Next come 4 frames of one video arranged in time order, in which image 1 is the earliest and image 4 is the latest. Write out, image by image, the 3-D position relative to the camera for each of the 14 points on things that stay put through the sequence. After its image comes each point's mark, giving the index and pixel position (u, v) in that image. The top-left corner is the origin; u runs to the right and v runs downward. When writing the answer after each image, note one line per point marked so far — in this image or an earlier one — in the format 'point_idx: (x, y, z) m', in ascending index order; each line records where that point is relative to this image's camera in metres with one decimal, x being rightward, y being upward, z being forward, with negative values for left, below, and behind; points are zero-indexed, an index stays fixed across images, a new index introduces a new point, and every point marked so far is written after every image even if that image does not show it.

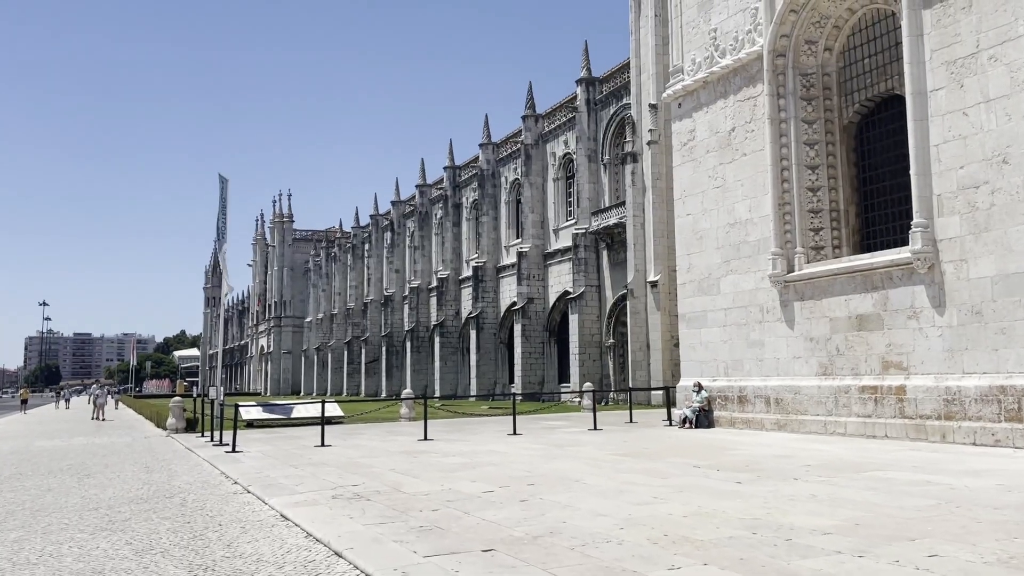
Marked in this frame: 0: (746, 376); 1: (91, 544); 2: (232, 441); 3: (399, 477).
0: (+4.8, -1.8, +16.8) m
1: (-3.8, -2.3, +7.3) m
2: (-6.2, -3.4, +18.0) m
3: (-1.4, -2.4, +10.2) m
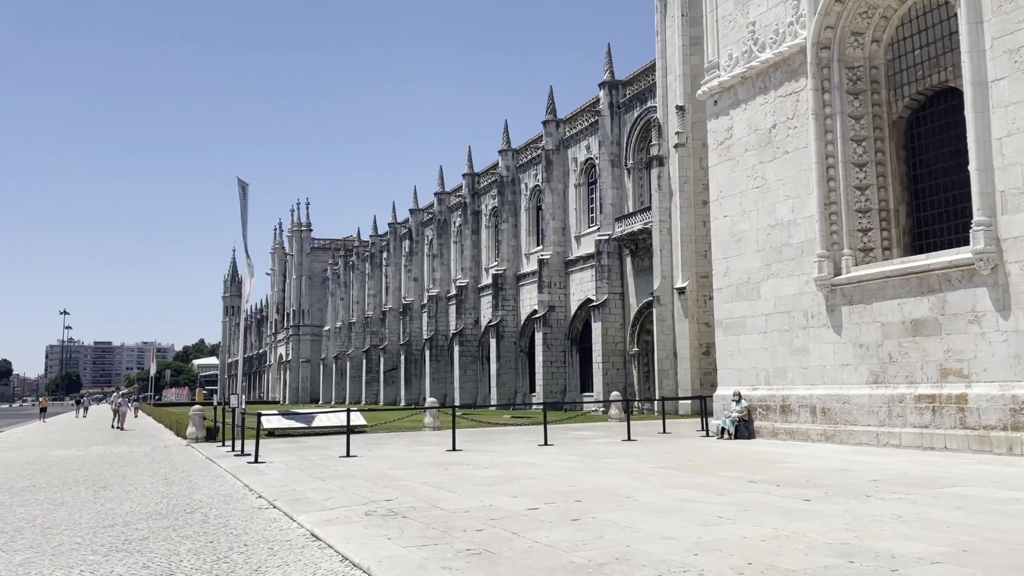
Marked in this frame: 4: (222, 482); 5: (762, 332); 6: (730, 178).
0: (+5.4, -1.9, +16.0) m
1: (-3.3, -2.3, +6.7) m
2: (-5.5, -3.5, +17.4) m
3: (-0.9, -2.4, +9.5) m
4: (-4.3, -2.9, +12.1) m
5: (+5.1, -0.9, +16.7) m
6: (+4.7, +2.4, +17.8) m
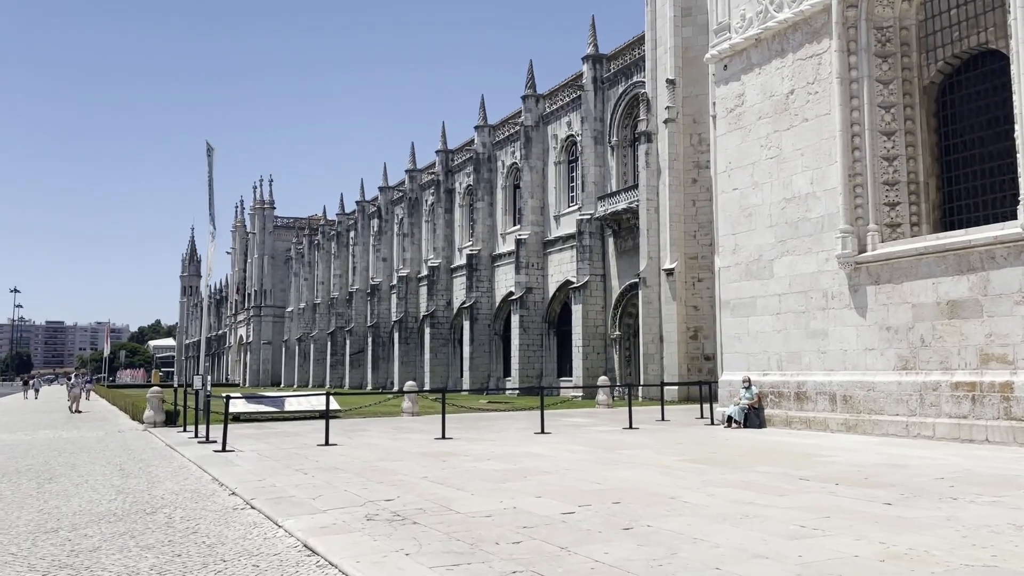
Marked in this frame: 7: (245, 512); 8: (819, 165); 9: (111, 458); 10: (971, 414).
0: (+5.3, -1.5, +14.9) m
1: (-3.0, -1.9, +5.2) m
2: (-5.7, -2.9, +15.9) m
3: (-0.7, -2.0, +8.1) m
4: (-4.2, -2.4, +10.6) m
5: (+5.0, -0.5, +15.6) m
6: (+4.6, +2.8, +16.6) m
7: (-2.5, -2.1, +7.6) m
8: (+5.5, +2.2, +14.8) m
9: (-6.7, -2.9, +13.8) m
10: (+6.7, -1.8, +12.0) m
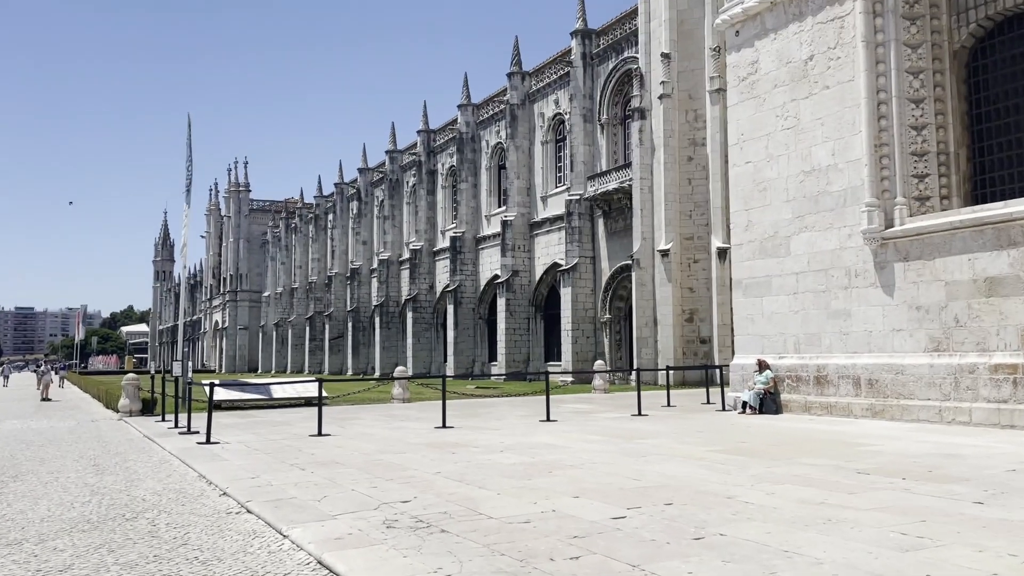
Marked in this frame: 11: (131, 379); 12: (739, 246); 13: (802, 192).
0: (+5.4, -1.1, +14.1) m
1: (-2.7, -1.8, +4.2) m
2: (-5.6, -2.5, +14.8) m
3: (-0.4, -1.8, +7.2) m
4: (-4.0, -2.1, +9.6) m
5: (+5.1, -0.1, +14.8) m
6: (+4.6, +3.2, +15.7) m
7: (-2.2, -1.8, +6.6) m
8: (+5.6, +2.6, +13.9) m
9: (-6.6, -2.5, +12.7) m
10: (+6.9, -1.5, +11.3) m
11: (-8.8, -2.1, +18.9) m
12: (+4.4, +0.8, +16.0) m
13: (+5.2, +1.7, +14.7) m
